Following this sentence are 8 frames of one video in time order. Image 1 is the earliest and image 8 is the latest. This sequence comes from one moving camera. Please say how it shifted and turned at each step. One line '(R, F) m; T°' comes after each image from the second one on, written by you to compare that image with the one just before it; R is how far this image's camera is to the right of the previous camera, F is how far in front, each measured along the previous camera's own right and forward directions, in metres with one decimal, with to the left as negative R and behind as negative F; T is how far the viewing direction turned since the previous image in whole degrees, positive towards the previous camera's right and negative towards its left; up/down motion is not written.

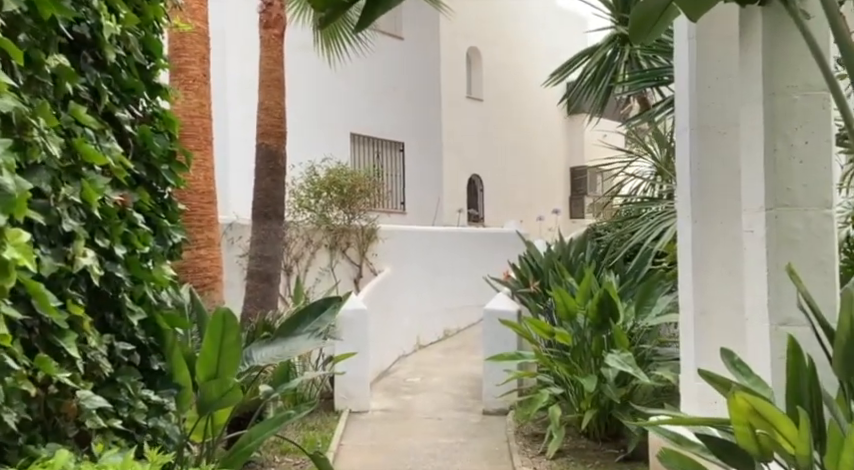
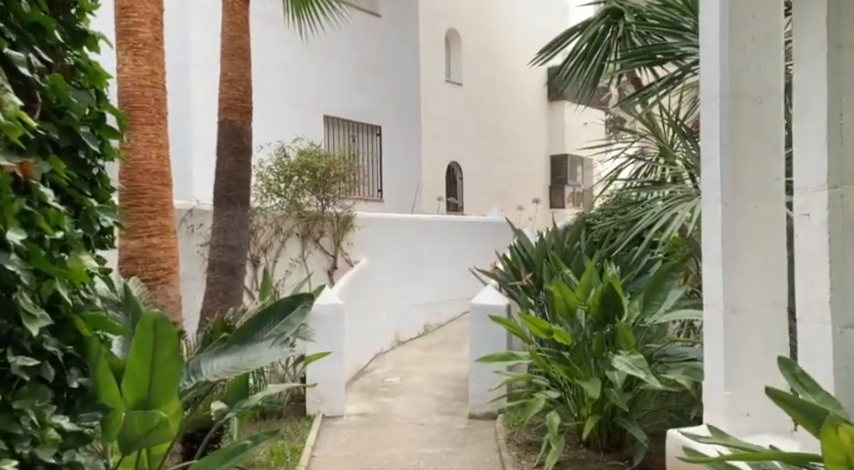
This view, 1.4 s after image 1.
(-0.1, +0.6) m; +2°
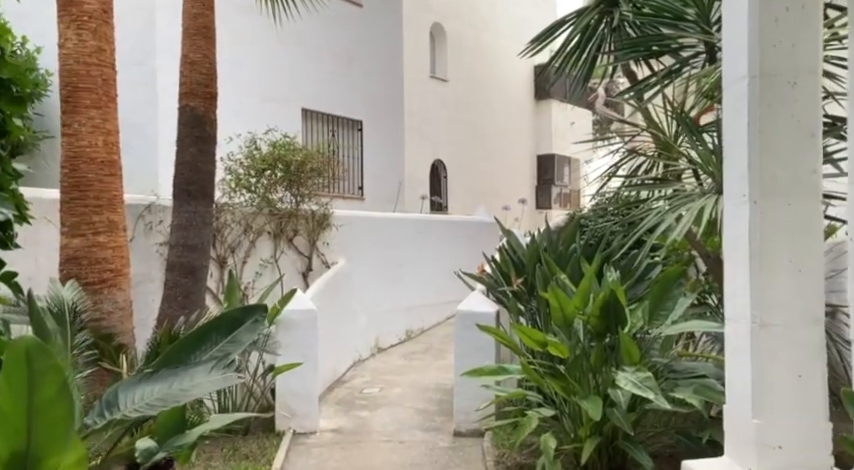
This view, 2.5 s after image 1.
(0.0, +0.5) m; +1°
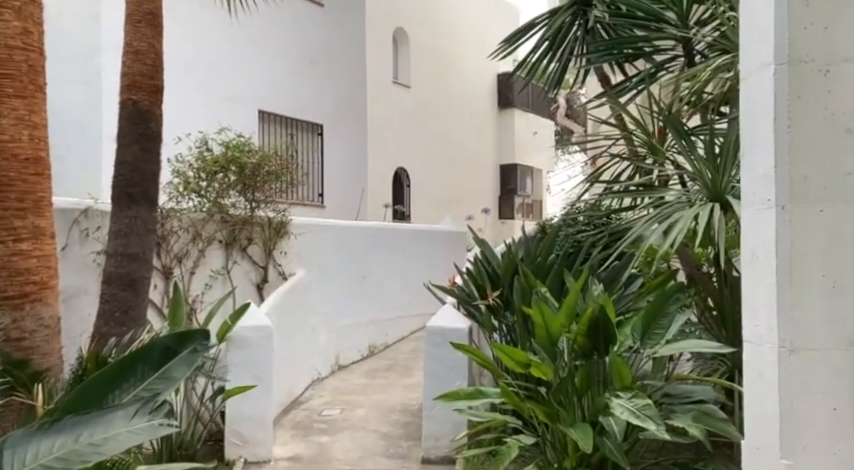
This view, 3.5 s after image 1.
(-0.1, +0.5) m; +3°
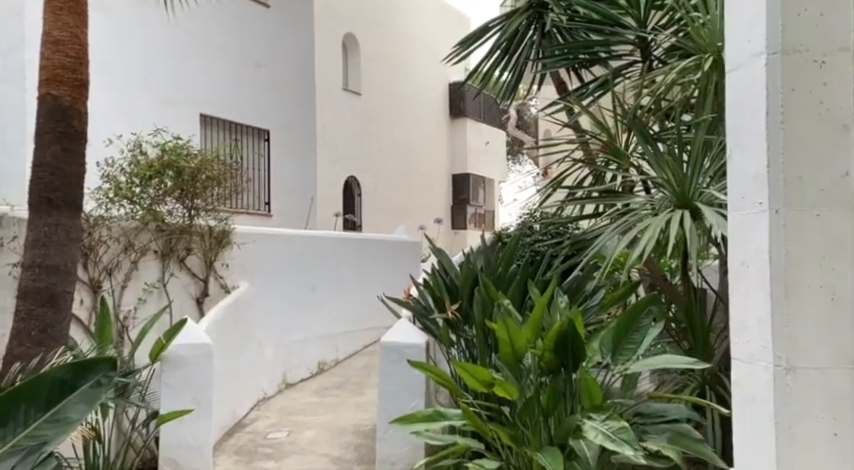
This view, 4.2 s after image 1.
(0.0, +0.3) m; +4°
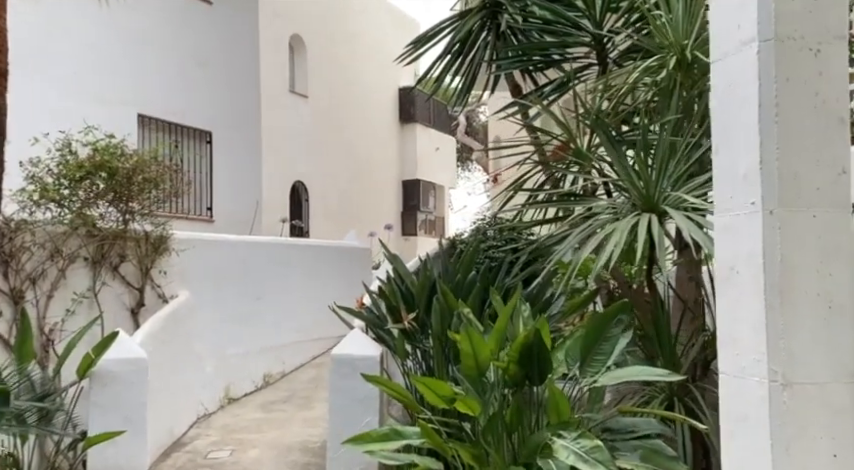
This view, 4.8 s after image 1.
(0.0, +0.3) m; +4°
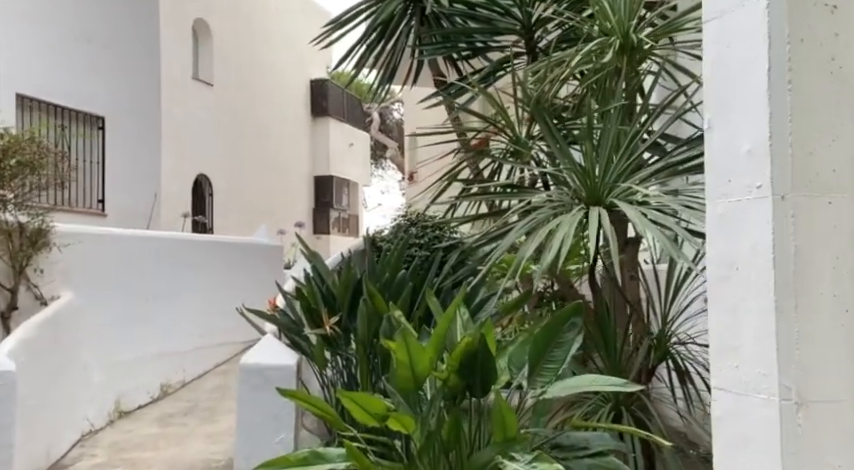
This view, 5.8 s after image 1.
(-0.1, +0.5) m; +7°
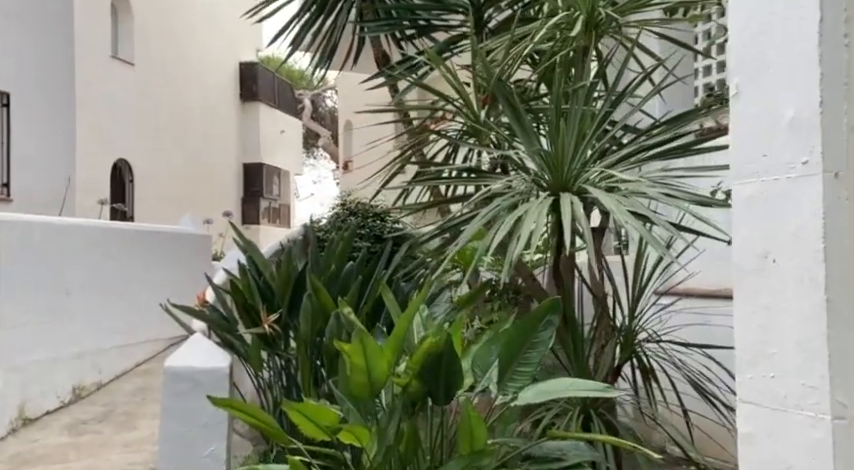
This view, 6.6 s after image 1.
(-0.1, +0.4) m; +5°
